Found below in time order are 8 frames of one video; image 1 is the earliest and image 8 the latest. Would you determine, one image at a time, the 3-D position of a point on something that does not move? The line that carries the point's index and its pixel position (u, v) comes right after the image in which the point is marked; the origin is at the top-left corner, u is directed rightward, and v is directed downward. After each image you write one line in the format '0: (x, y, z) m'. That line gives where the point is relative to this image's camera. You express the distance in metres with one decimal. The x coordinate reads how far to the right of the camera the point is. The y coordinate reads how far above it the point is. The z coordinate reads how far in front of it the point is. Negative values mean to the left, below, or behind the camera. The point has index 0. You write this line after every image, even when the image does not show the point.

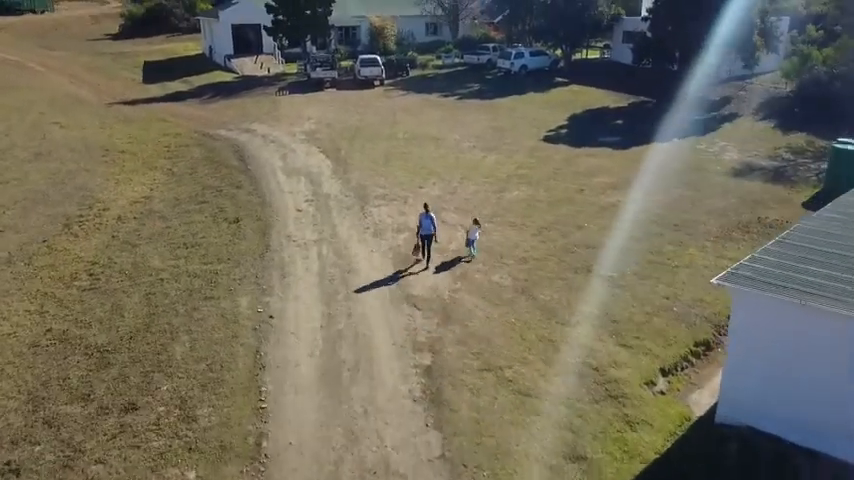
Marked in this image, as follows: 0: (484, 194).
0: (+1.7, +1.4, +19.9) m
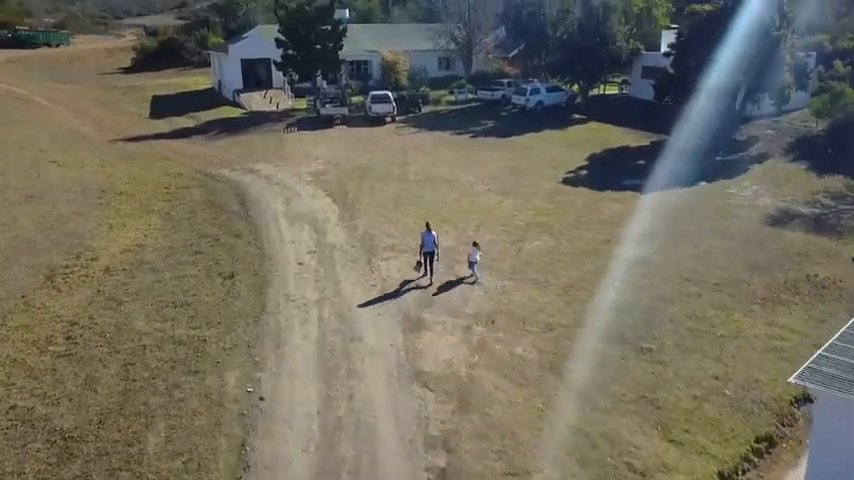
0: (+2.0, -0.1, +18.3) m
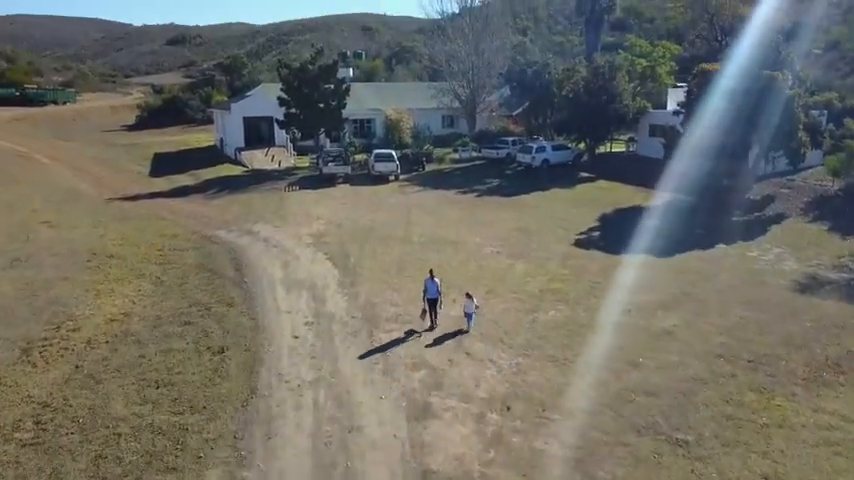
0: (+2.2, -1.9, +17.0) m
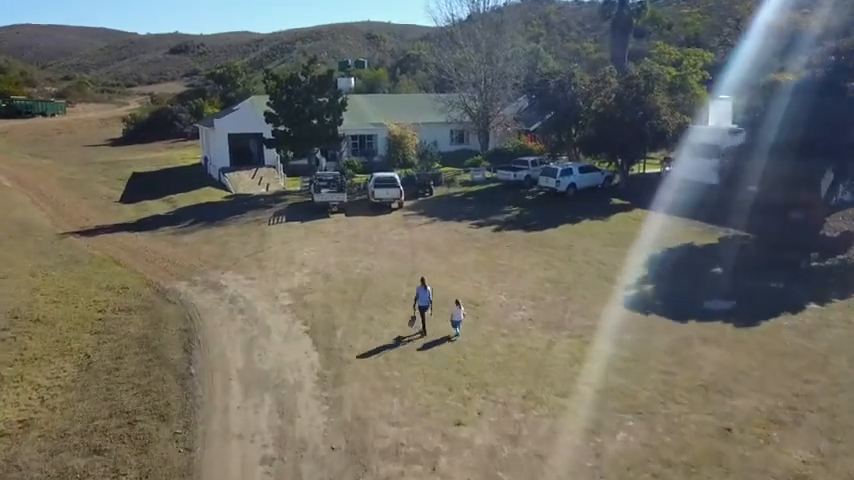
0: (+2.4, -3.4, +11.7) m
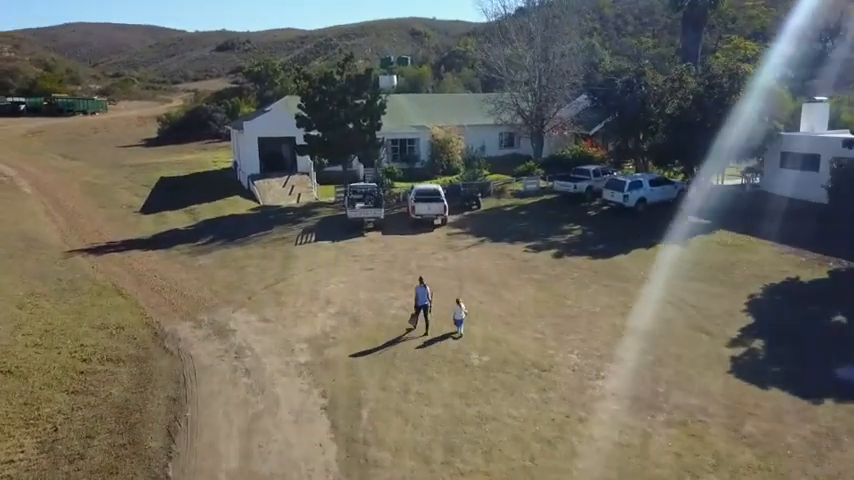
0: (+3.1, -4.5, +7.8) m
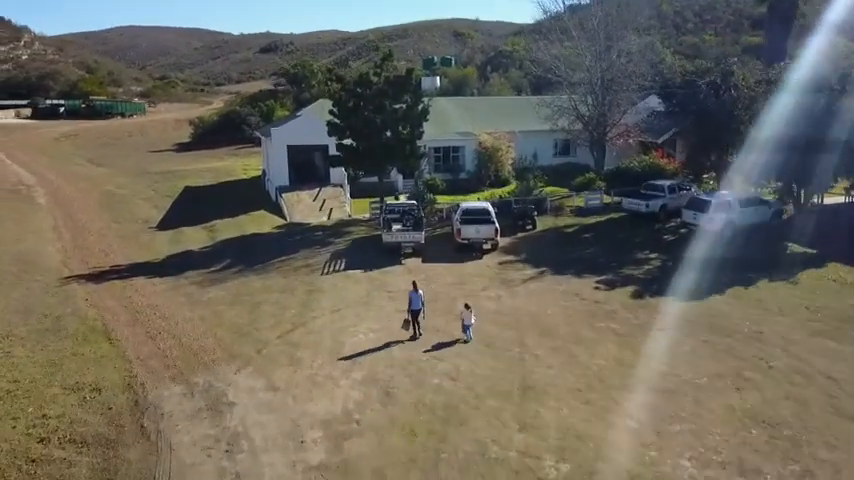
0: (+3.5, -5.5, +3.5) m
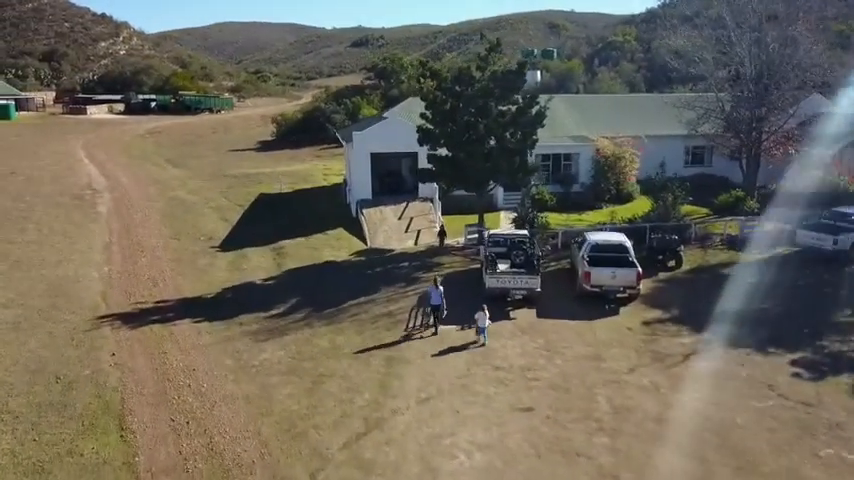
0: (+4.0, -6.9, -2.3) m
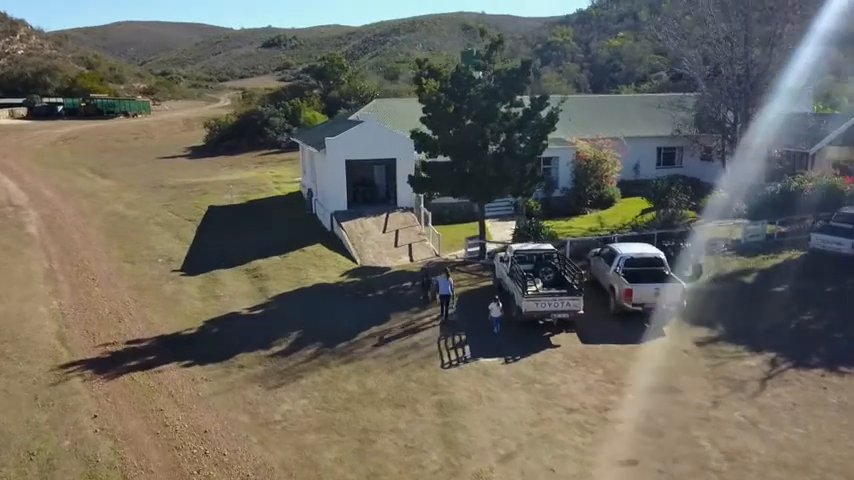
0: (+7.3, -7.2, -3.8) m
